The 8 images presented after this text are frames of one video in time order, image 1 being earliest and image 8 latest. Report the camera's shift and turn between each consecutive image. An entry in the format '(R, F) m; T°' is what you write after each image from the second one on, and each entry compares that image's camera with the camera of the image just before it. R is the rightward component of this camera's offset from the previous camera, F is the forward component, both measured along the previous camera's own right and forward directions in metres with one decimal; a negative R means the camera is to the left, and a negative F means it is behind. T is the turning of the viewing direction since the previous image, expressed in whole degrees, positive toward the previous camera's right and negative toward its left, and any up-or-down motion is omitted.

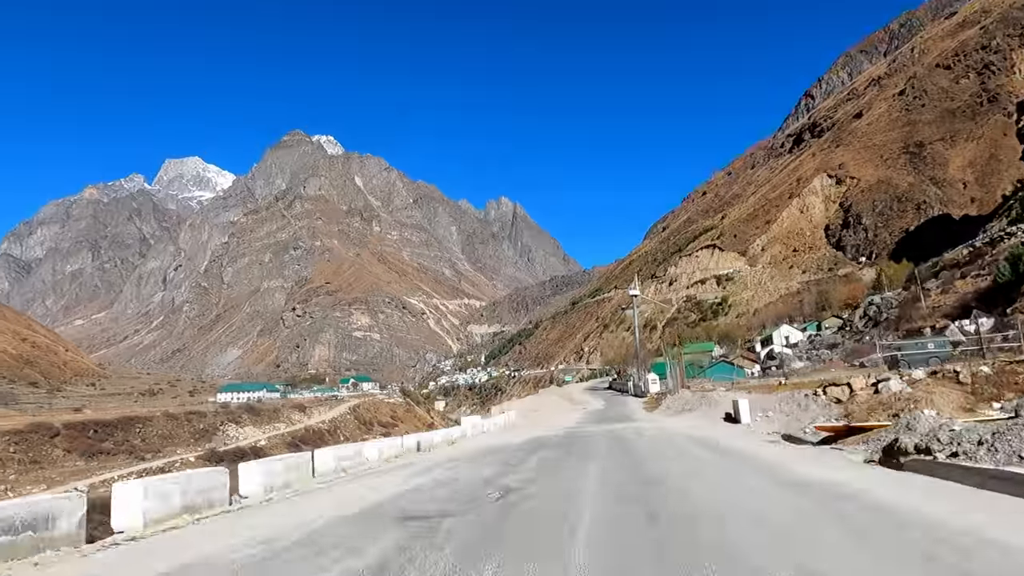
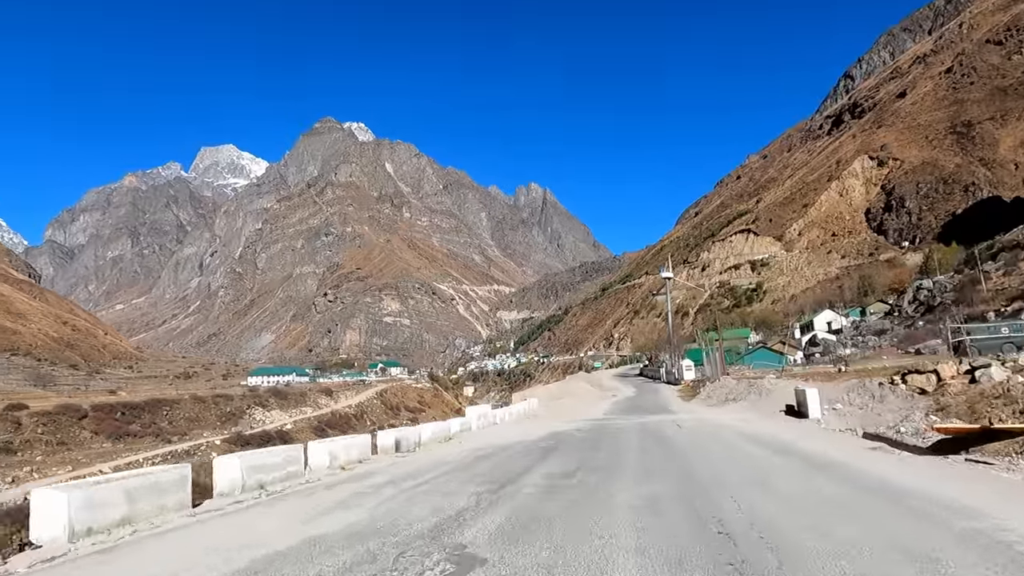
(+0.1, +1.2) m; -2°
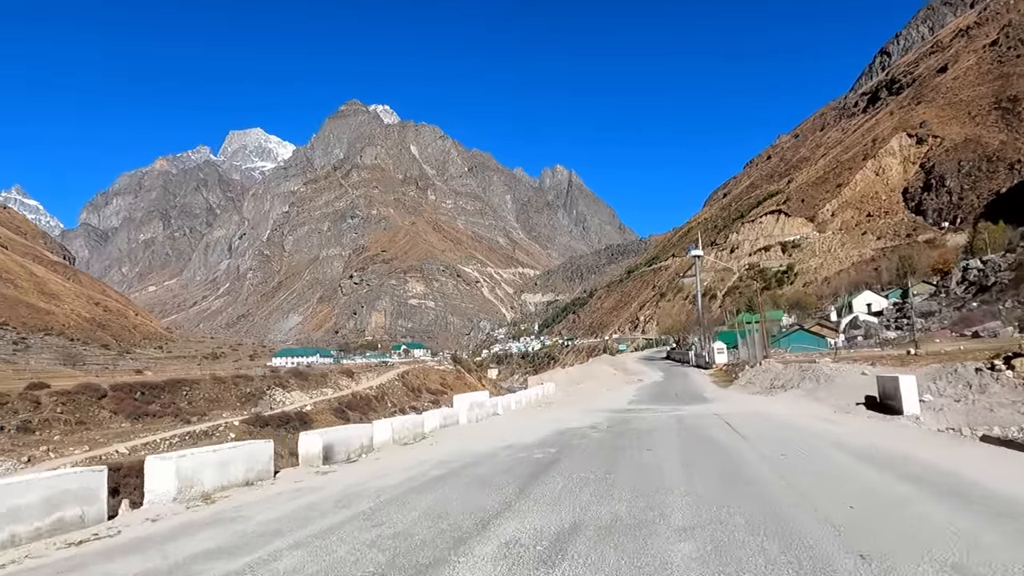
(+0.2, +1.2) m; -2°
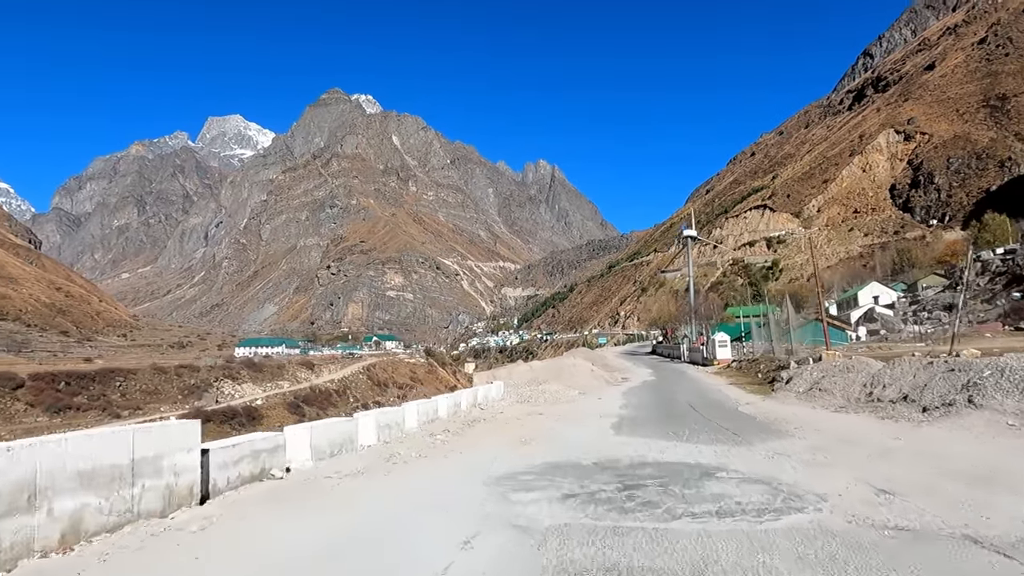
(+0.5, +3.5) m; +2°
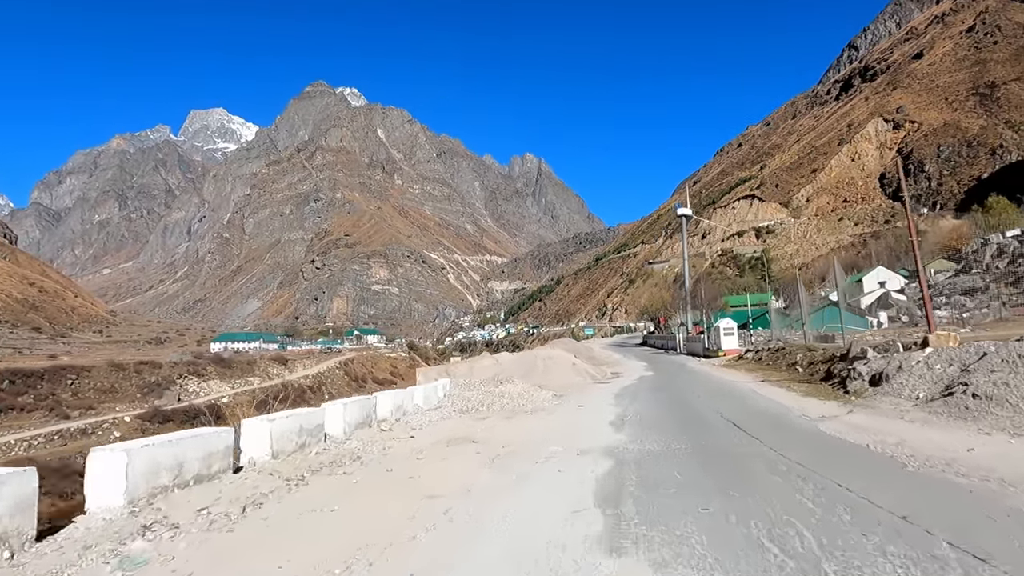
(+0.3, +2.2) m; +1°
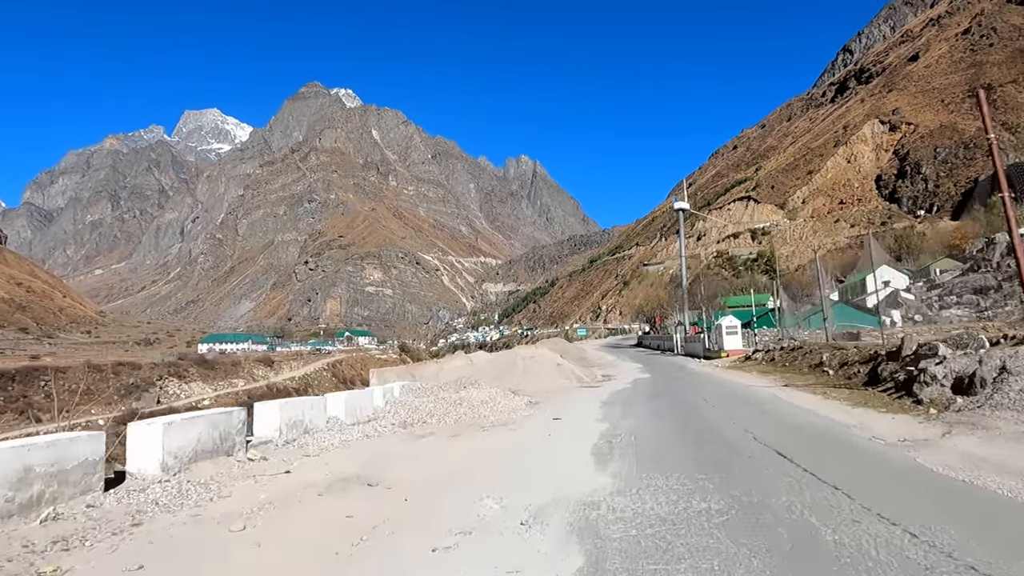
(+0.2, +1.1) m; 0°
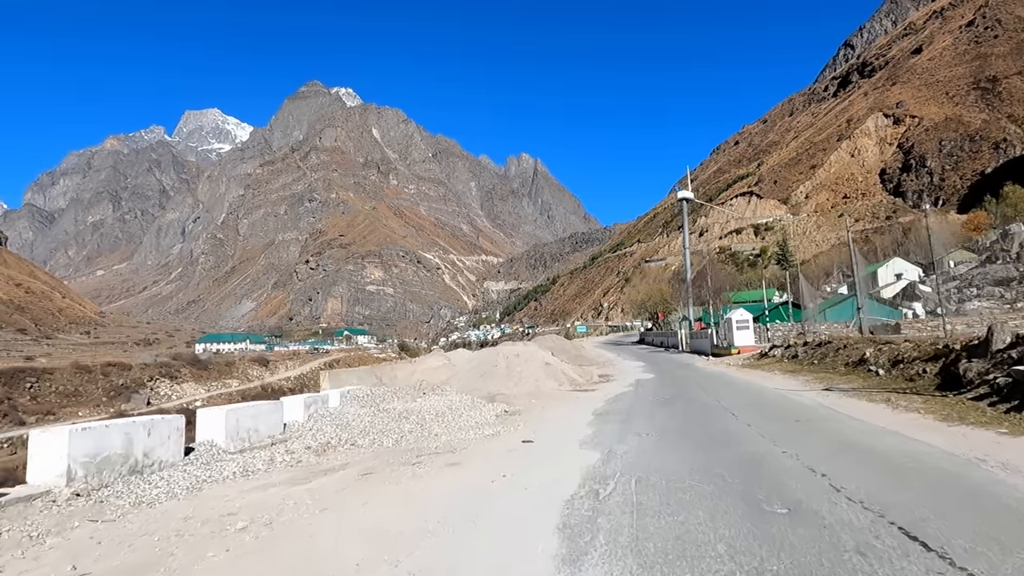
(+0.2, +1.0) m; 0°
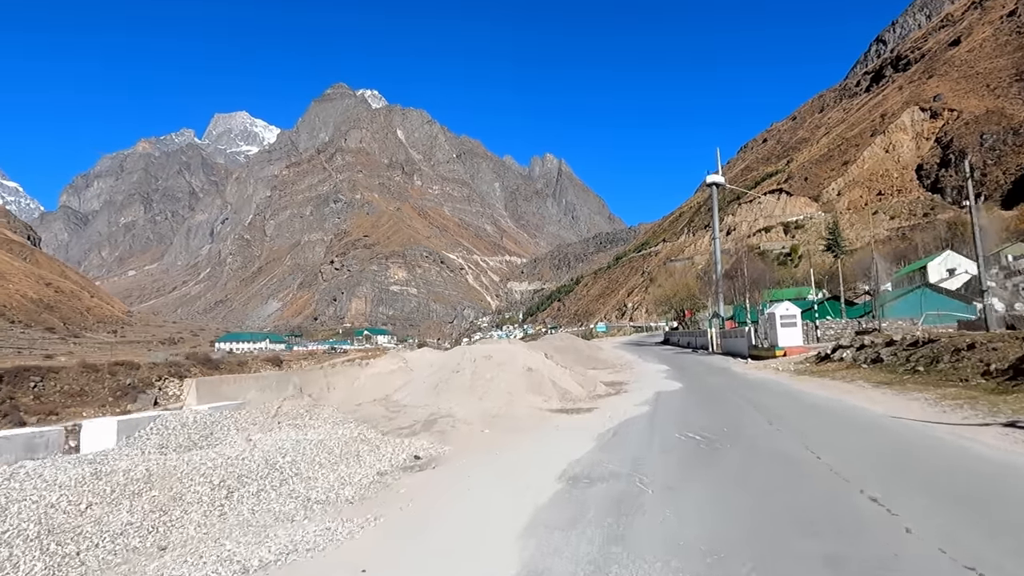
(+0.3, +1.7) m; -2°
